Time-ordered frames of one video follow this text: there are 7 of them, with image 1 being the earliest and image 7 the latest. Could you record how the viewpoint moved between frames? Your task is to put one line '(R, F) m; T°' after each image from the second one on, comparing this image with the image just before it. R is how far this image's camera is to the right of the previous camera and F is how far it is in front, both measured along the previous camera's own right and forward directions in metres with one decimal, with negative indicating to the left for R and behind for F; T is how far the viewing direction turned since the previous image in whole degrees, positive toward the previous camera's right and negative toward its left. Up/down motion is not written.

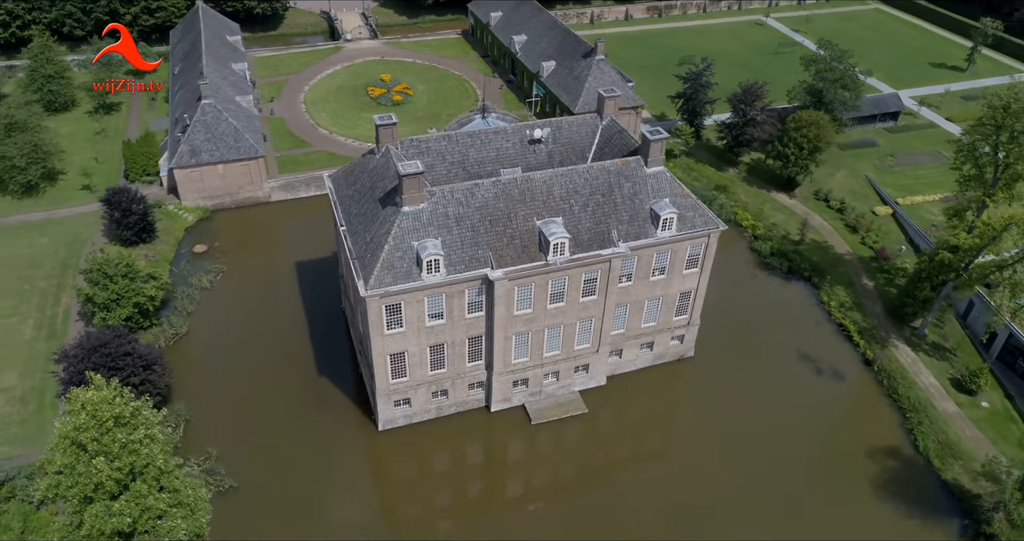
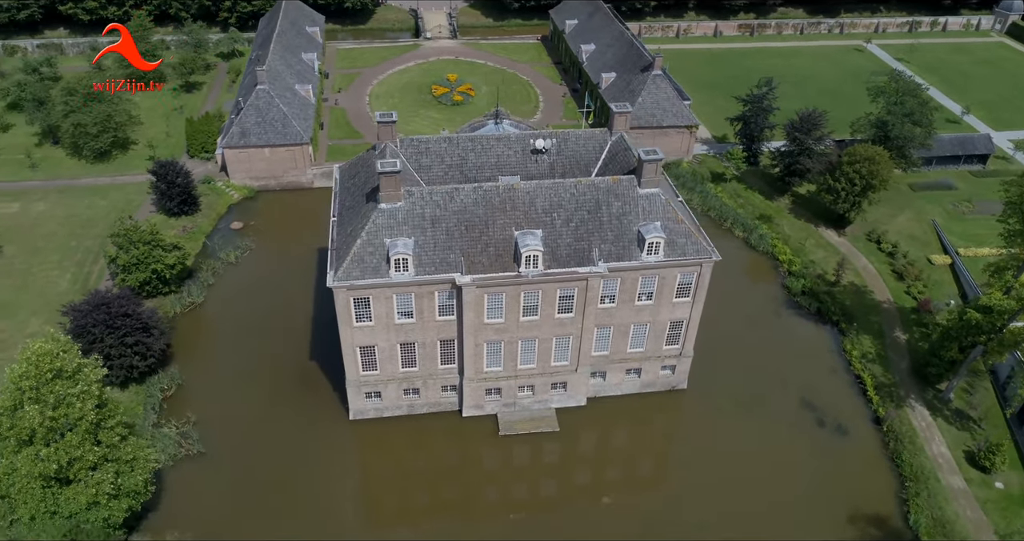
(+8.2, +1.0) m; -9°
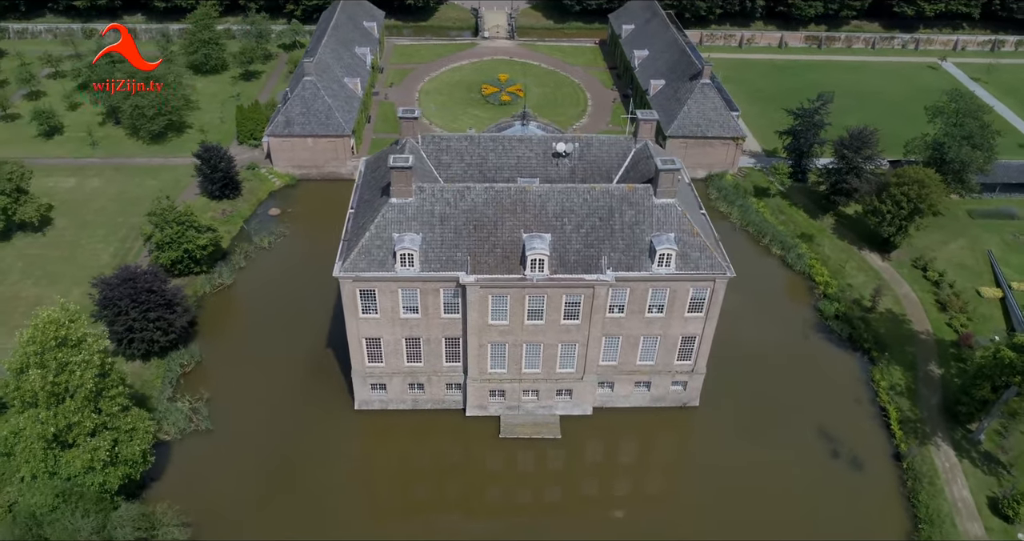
(+3.6, +0.5) m; -5°
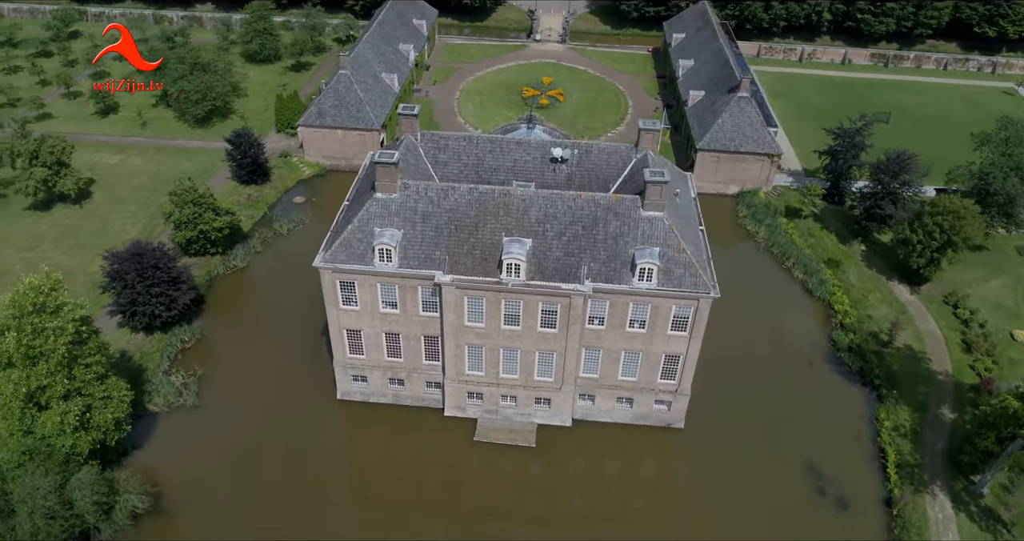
(+5.7, +0.7) m; -6°
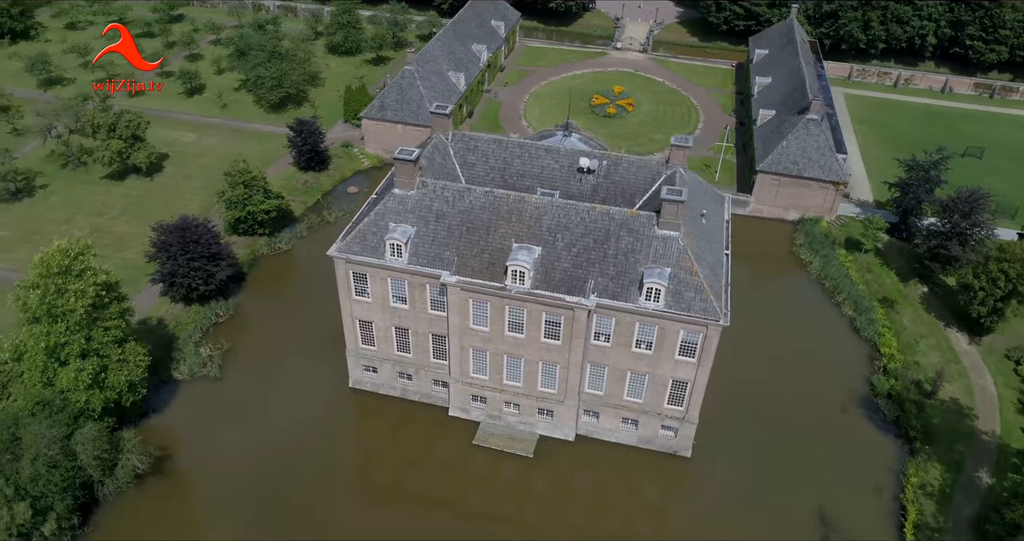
(+5.1, +0.7) m; -7°
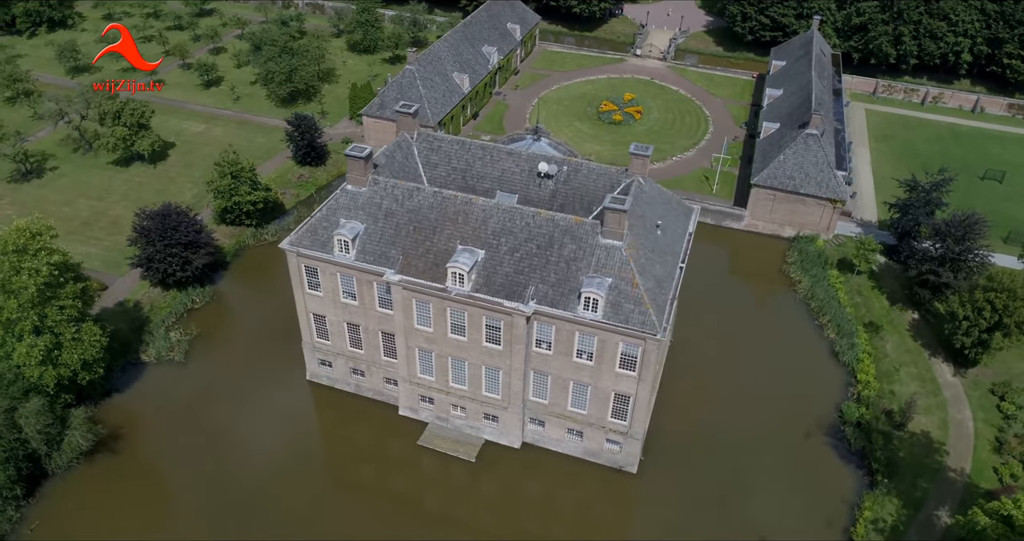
(+6.3, +0.6) m; -4°
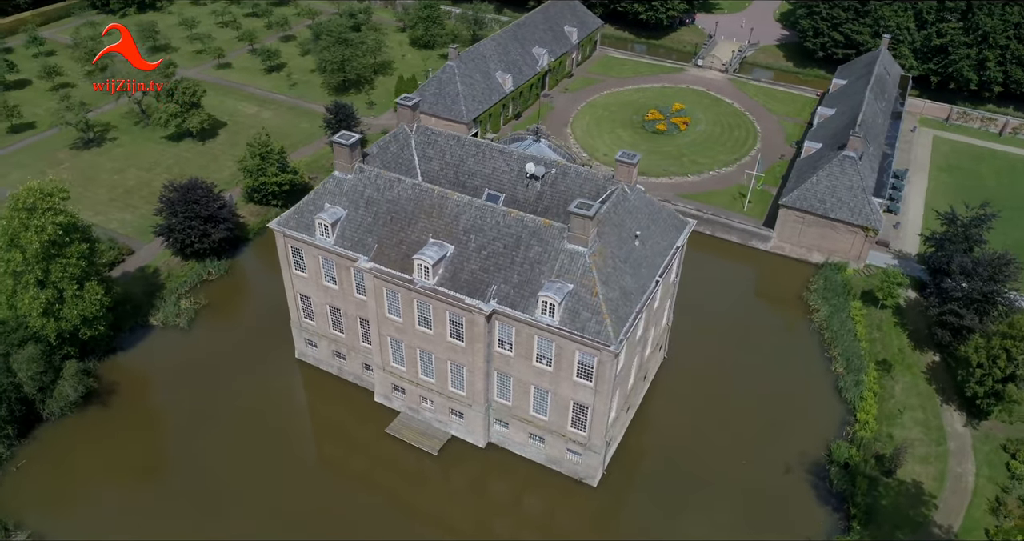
(+7.0, +0.7) m; -7°
